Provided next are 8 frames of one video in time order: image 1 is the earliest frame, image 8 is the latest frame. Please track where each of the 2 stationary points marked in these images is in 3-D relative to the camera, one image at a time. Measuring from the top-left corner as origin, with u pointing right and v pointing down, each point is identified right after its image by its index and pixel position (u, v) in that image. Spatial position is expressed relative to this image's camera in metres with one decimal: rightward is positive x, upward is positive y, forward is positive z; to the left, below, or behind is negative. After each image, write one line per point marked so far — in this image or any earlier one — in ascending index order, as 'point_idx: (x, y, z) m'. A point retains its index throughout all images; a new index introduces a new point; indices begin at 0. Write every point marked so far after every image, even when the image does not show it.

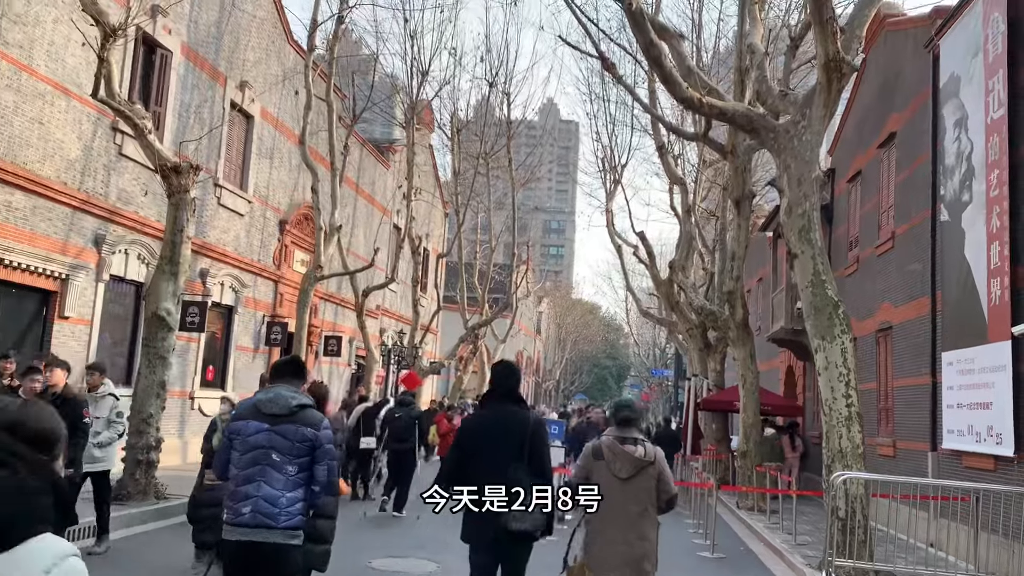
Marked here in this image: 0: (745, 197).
0: (+4.5, +1.8, +16.1) m
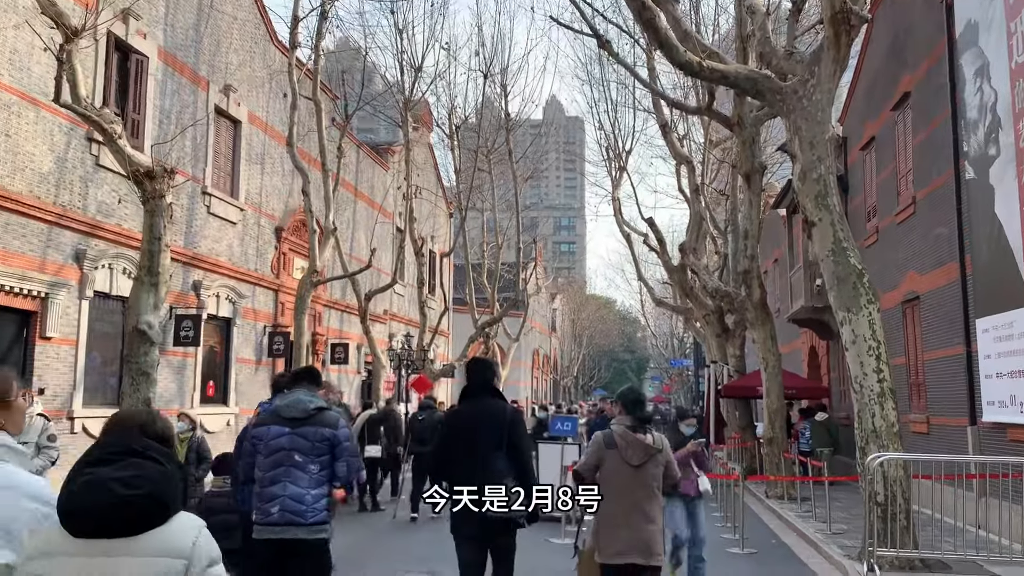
0: (+4.5, +2.2, +15.3) m
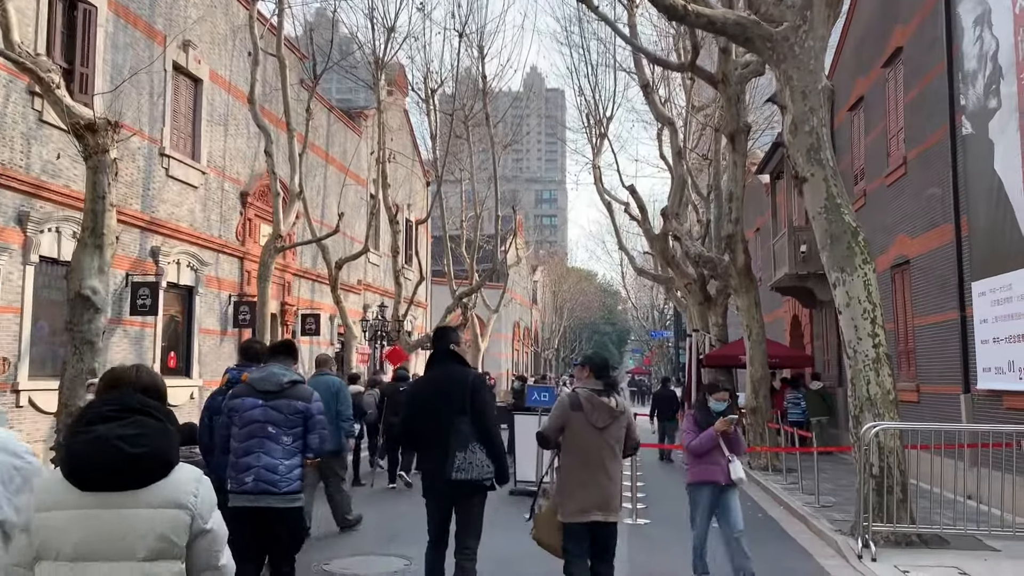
0: (+4.0, +2.8, +14.7) m
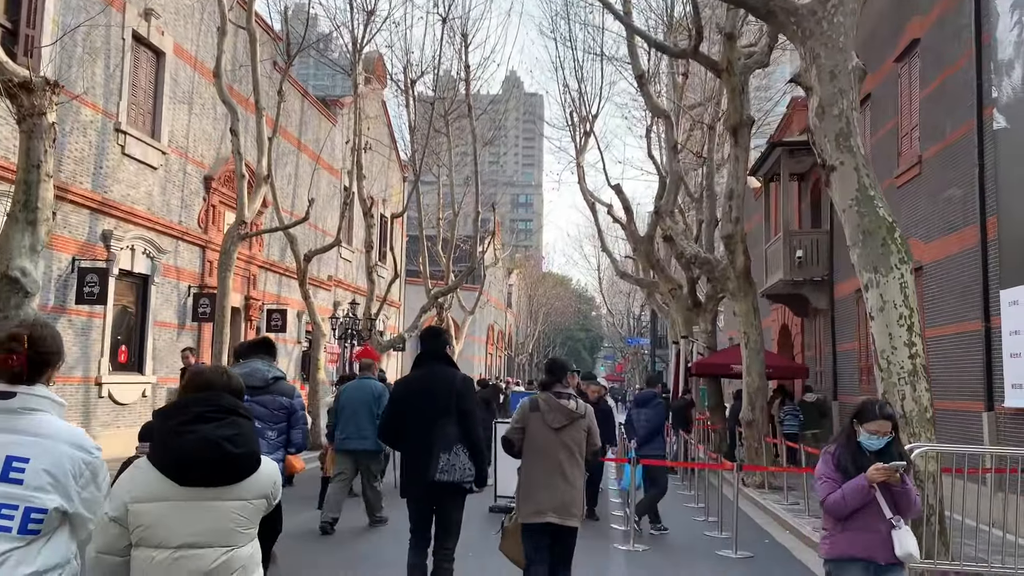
0: (+3.8, +2.7, +13.7) m
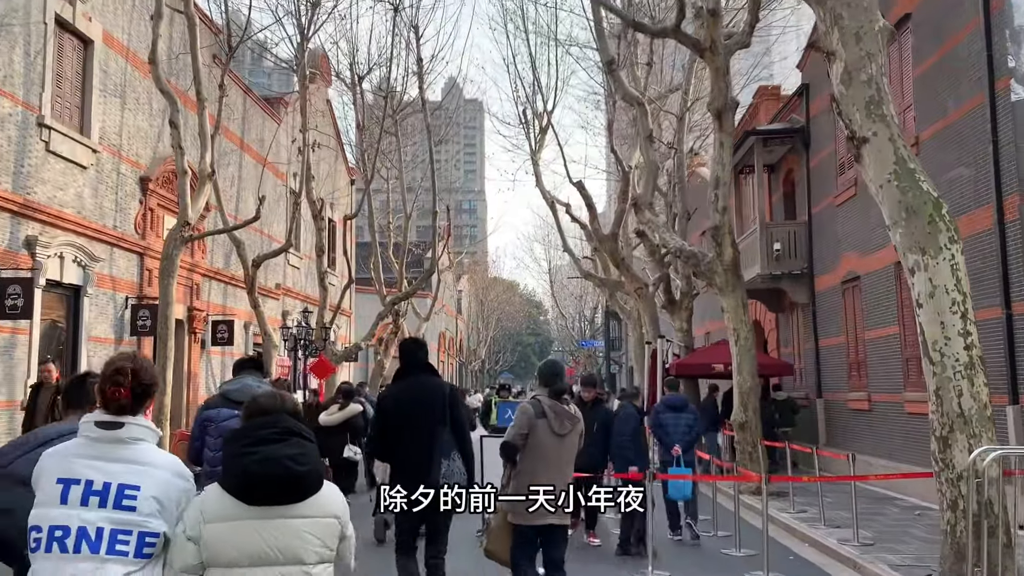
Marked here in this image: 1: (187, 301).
0: (+3.3, +2.8, +13.0) m
1: (-7.0, -0.3, +17.9) m
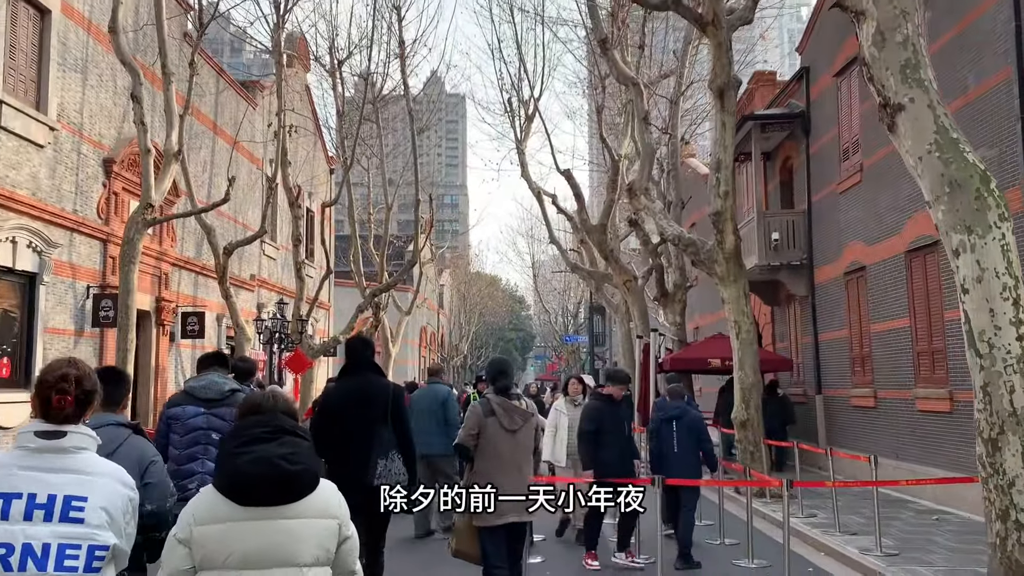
0: (+3.2, +2.9, +12.2) m
1: (-7.2, -0.1, +17.0) m
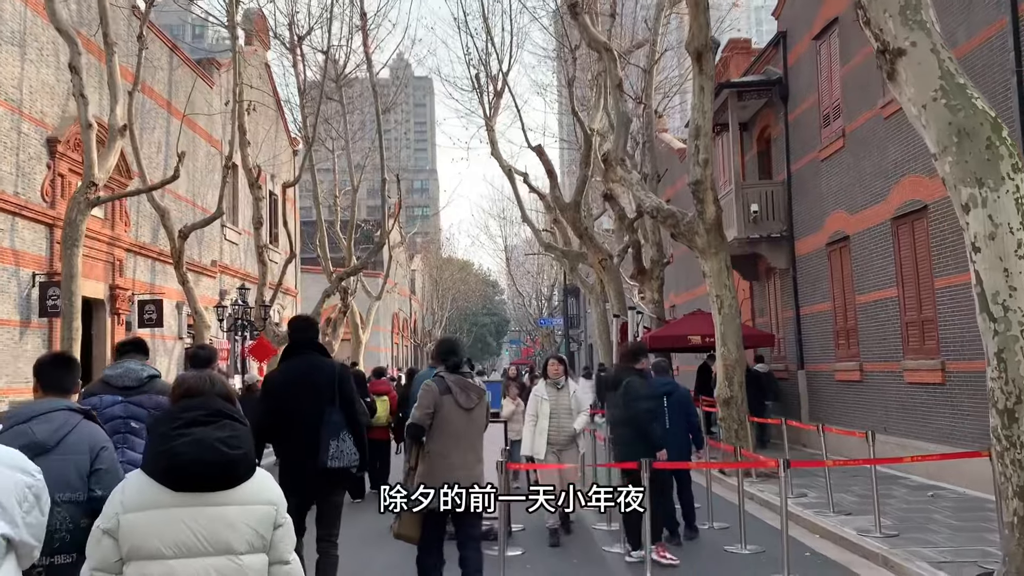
0: (+2.7, +3.3, +11.6) m
1: (-7.8, +0.2, +16.1) m
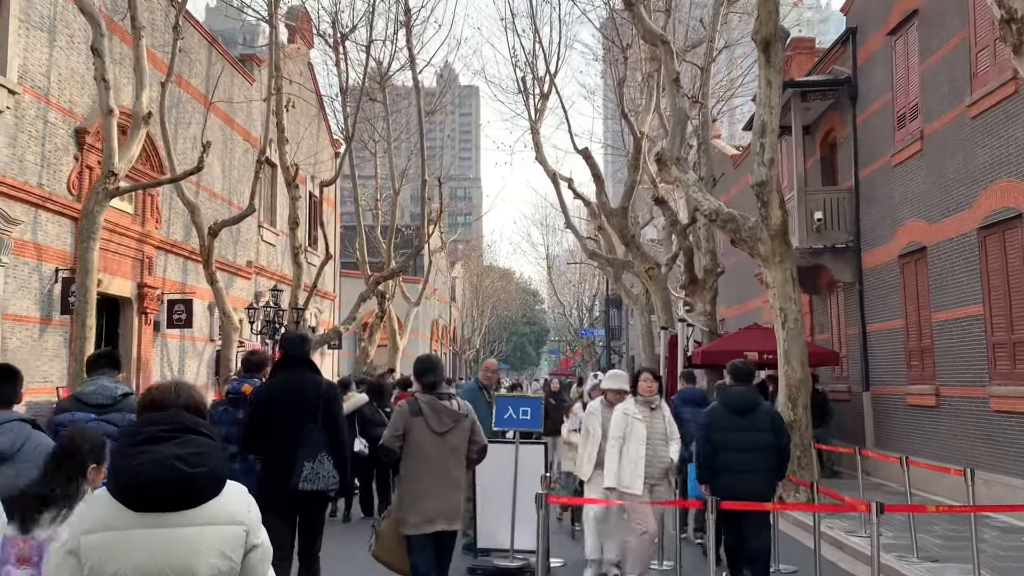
0: (+3.4, +3.2, +10.6) m
1: (-7.0, +0.2, +15.6) m
